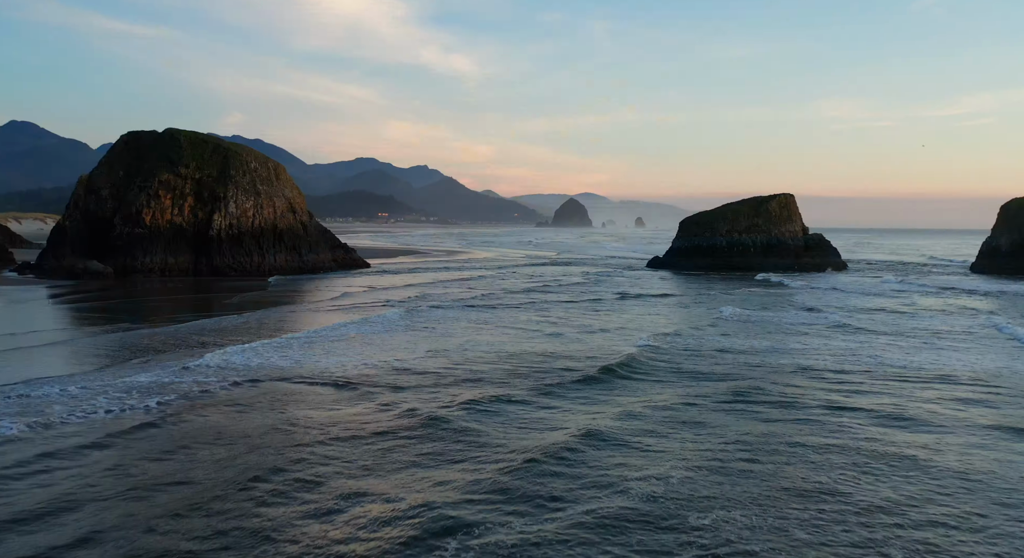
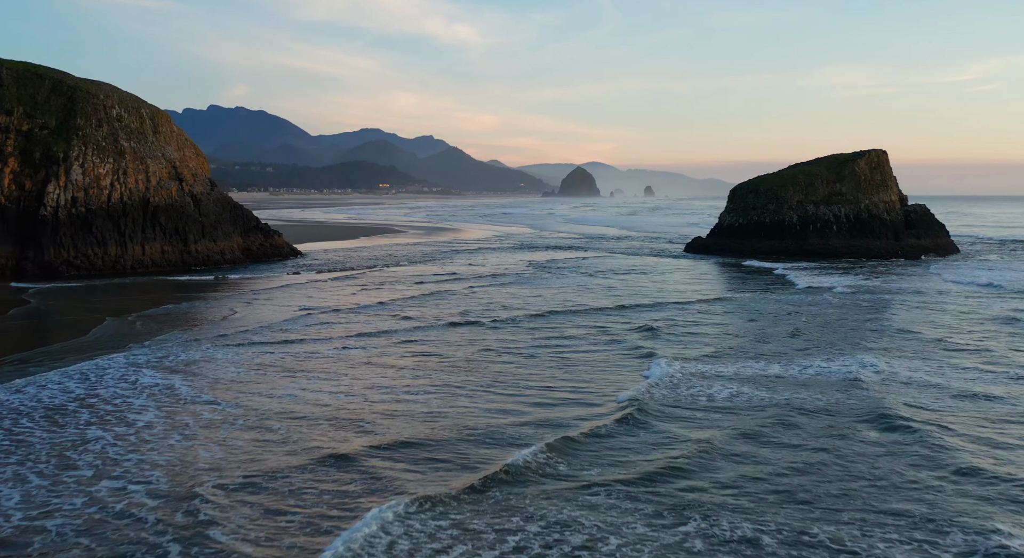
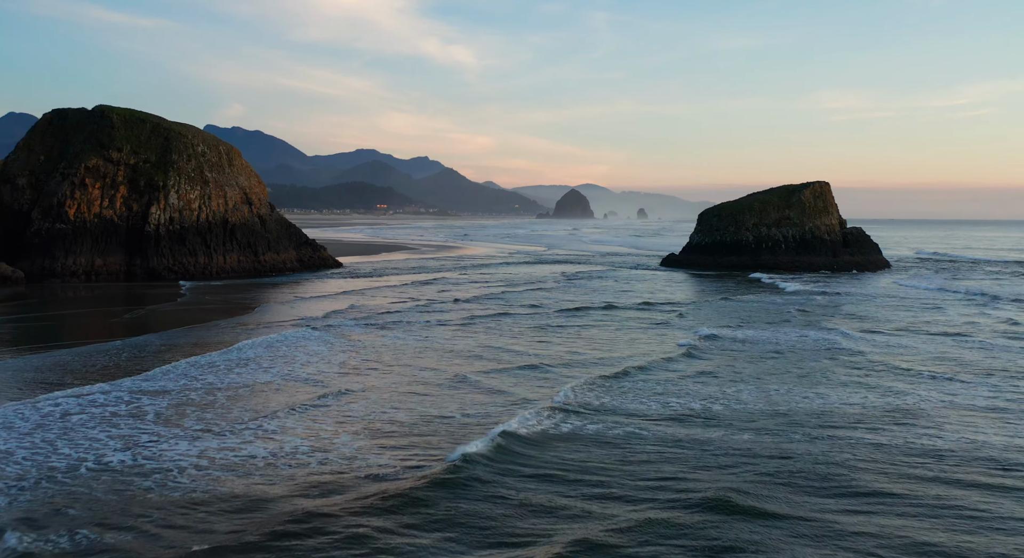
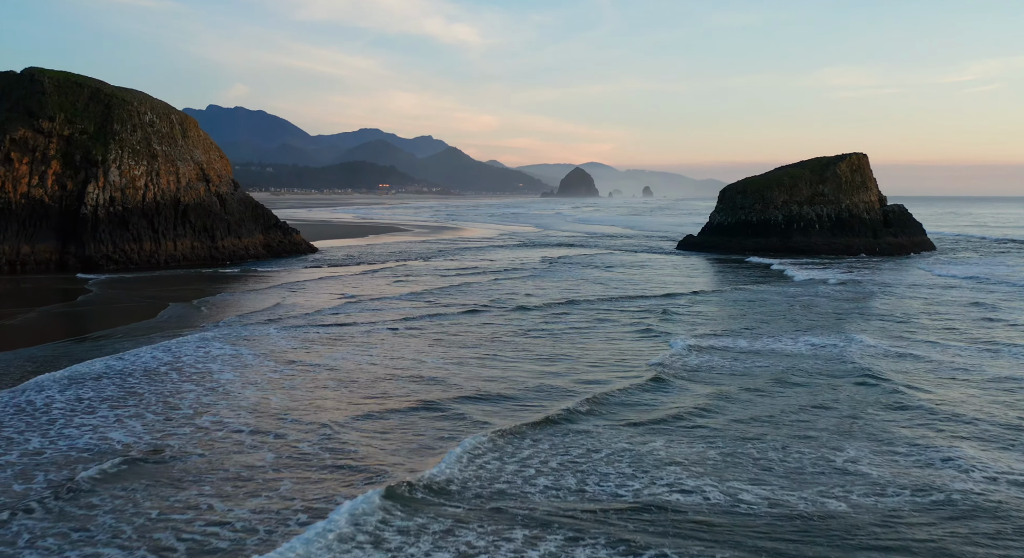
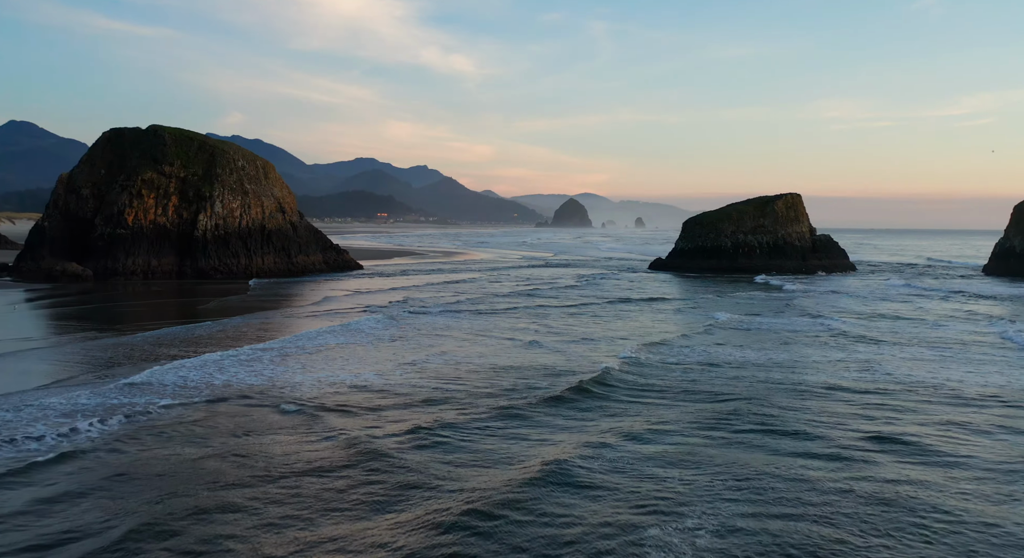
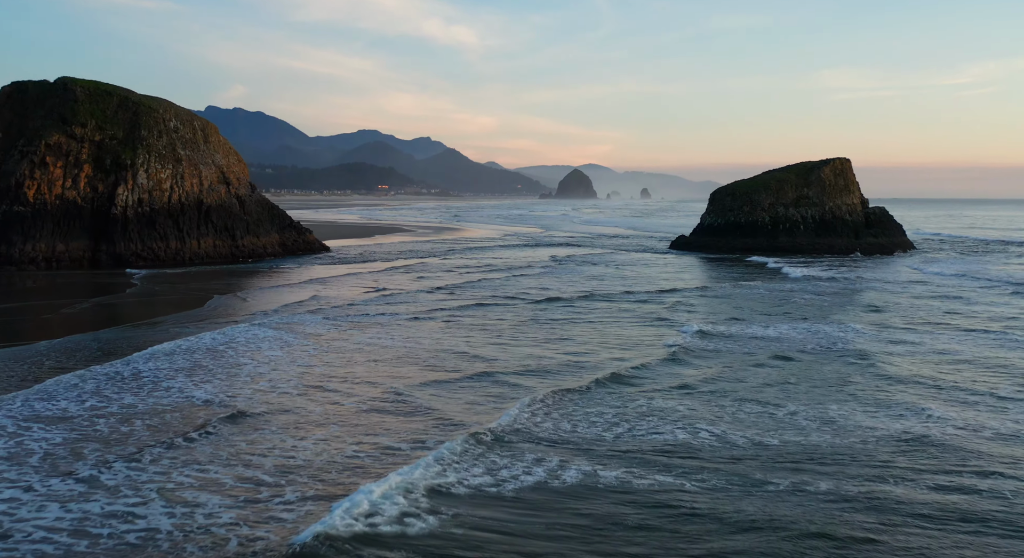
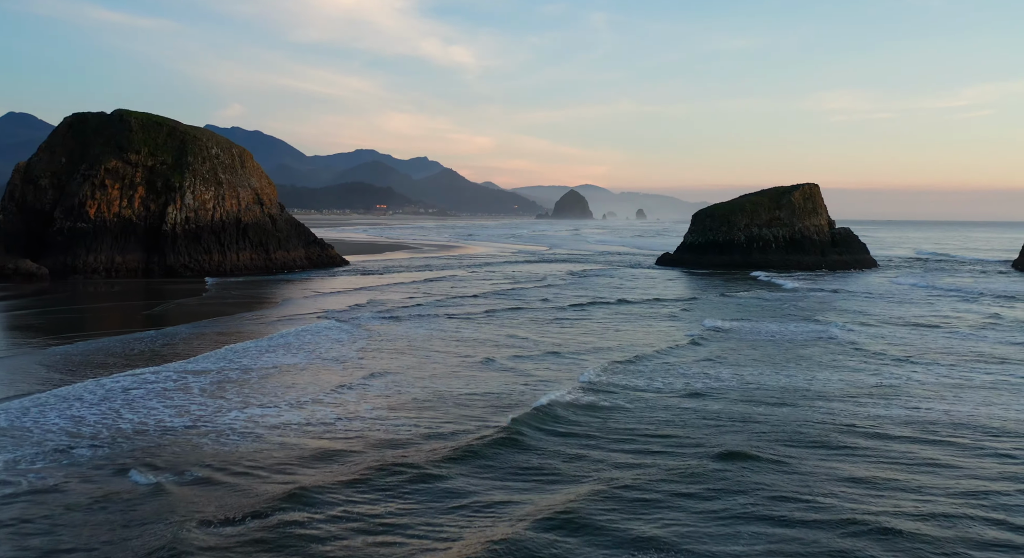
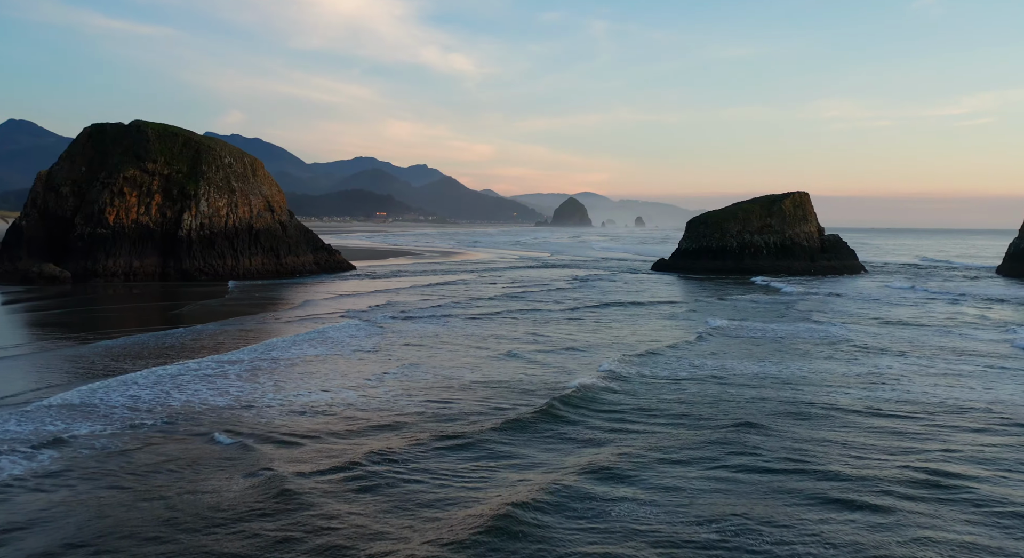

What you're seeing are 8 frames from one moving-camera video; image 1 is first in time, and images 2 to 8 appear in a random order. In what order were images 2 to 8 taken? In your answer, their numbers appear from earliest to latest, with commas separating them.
5, 8, 7, 3, 6, 4, 2
